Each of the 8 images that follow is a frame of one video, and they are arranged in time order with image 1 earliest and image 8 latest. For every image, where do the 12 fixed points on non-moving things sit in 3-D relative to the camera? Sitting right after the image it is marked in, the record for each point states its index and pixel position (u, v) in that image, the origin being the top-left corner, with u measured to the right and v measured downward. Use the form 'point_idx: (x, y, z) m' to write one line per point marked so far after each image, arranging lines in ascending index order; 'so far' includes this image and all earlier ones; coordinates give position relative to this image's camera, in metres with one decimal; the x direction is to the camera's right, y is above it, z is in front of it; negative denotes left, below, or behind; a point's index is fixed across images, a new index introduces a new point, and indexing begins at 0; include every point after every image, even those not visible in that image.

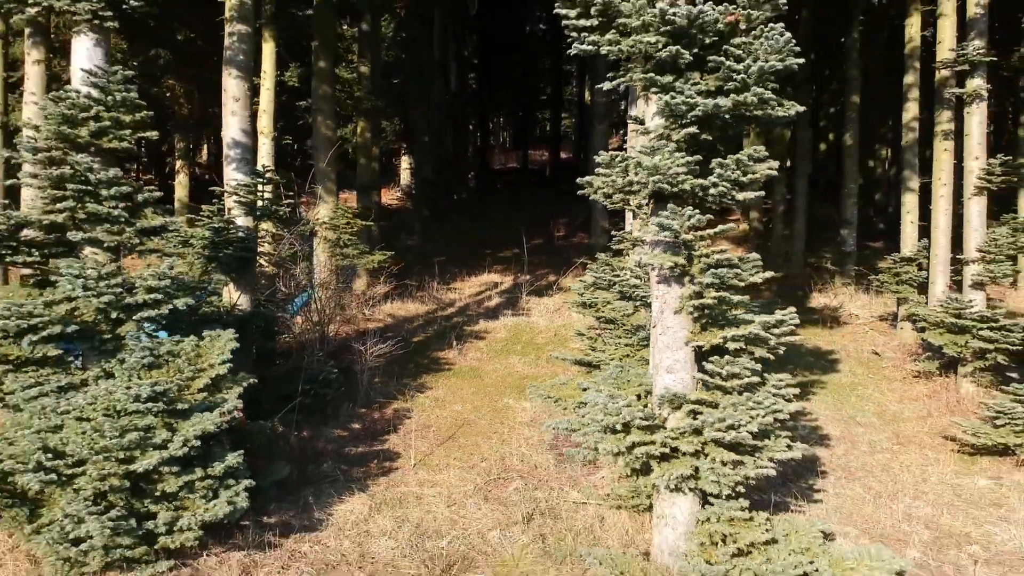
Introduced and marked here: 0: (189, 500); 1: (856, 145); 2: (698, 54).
0: (-1.5, -1.0, +4.9) m
1: (+4.2, +1.7, +12.5) m
2: (+0.8, +1.0, +4.5) m
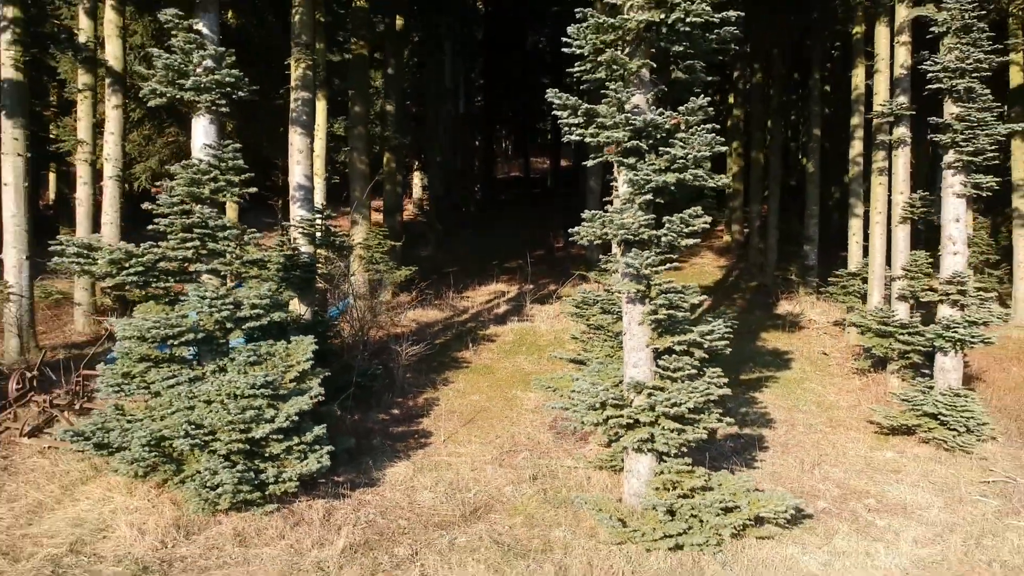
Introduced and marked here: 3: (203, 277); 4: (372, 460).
0: (-1.5, -1.1, +6.7) m
1: (+4.3, +1.6, +14.4) m
2: (+0.9, +0.9, +6.3) m
3: (-2.2, +0.1, +7.3) m
4: (-1.1, -1.3, +7.8) m
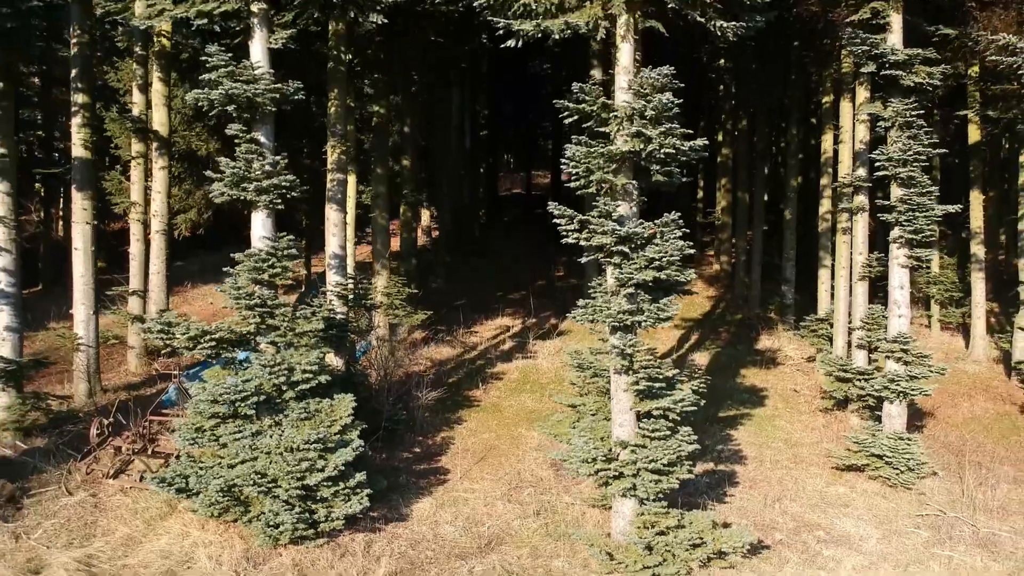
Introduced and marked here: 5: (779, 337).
0: (-1.4, -1.7, +8.1) m
1: (+4.4, +1.1, +15.8) m
2: (+1.0, +0.3, +7.7) m
3: (-2.1, -0.5, +8.7) m
4: (-1.0, -1.9, +9.2) m
5: (+4.1, -0.7, +15.4) m
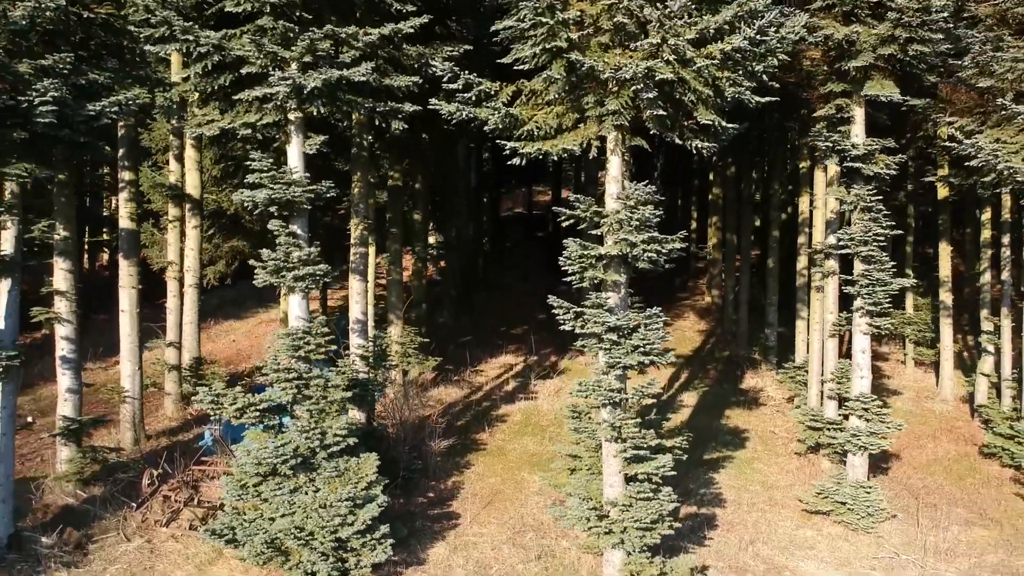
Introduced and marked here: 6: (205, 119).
0: (-1.4, -2.4, +9.3) m
1: (+4.4, +0.3, +17.0) m
2: (+1.0, -0.4, +8.9) m
3: (-2.1, -1.2, +9.9) m
4: (-1.0, -2.6, +10.4) m
5: (+4.1, -1.4, +16.6) m
6: (-2.9, +1.6, +9.8) m
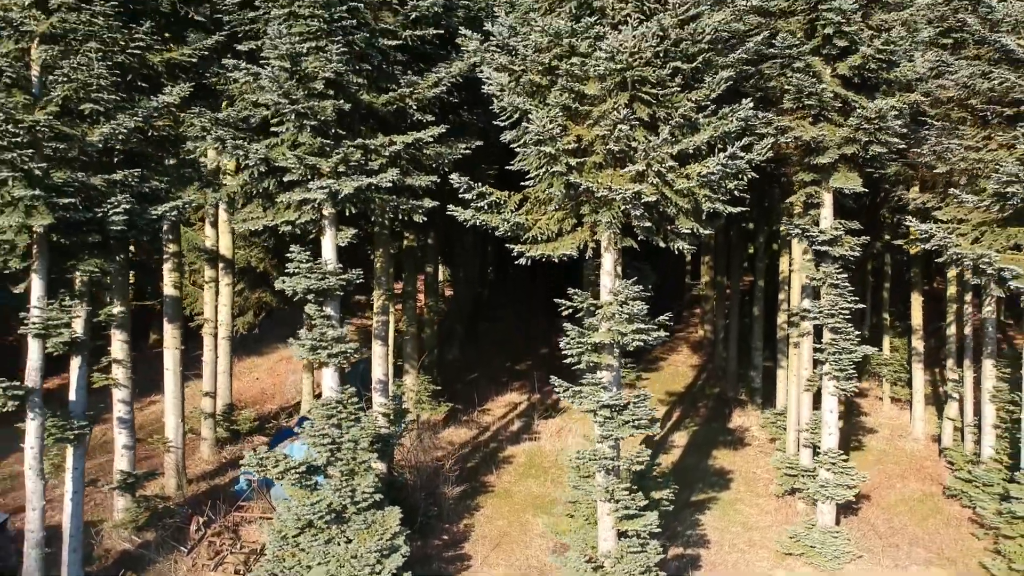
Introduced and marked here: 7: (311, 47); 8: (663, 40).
0: (-1.3, -3.2, +10.7) m
1: (+4.5, -0.5, +18.3) m
2: (+1.1, -1.2, +10.3) m
3: (-2.0, -2.0, +11.3) m
4: (-0.9, -3.4, +11.8) m
5: (+4.2, -2.3, +17.9) m
6: (-2.9, +0.8, +11.1) m
7: (-2.0, +2.4, +10.2) m
8: (+1.5, +2.4, +9.9) m
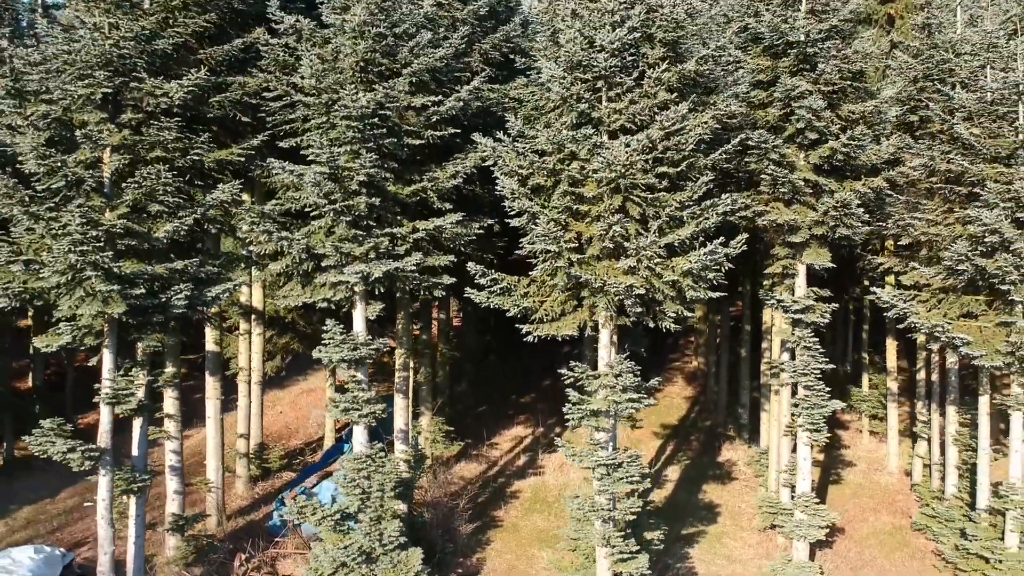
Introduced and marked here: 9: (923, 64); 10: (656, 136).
0: (-1.2, -4.1, +12.2) m
1: (+4.6, -1.3, +19.8) m
2: (+1.2, -2.1, +11.8) m
3: (-1.9, -2.9, +12.8) m
4: (-0.8, -4.3, +13.3) m
5: (+4.3, -3.1, +19.4) m
6: (-2.8, -0.1, +12.7) m
7: (-1.9, +1.6, +11.7) m
8: (+1.6, +1.5, +11.4) m
9: (+6.4, +3.5, +15.8) m
10: (+1.6, +1.7, +11.2) m
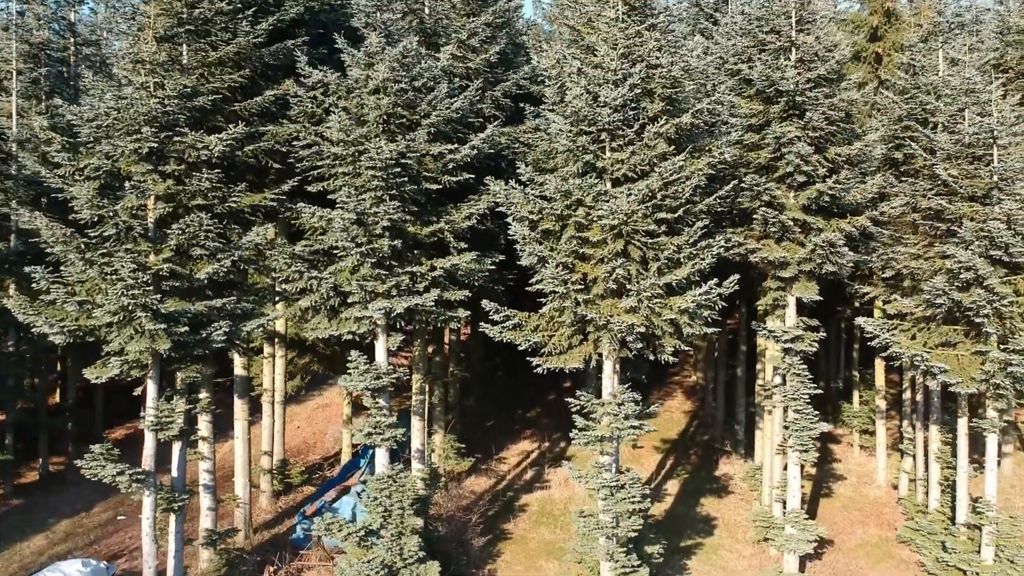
0: (-1.1, -4.5, +13.2) m
1: (+4.8, -1.8, +20.9) m
2: (+1.3, -2.5, +12.8) m
3: (-1.8, -3.3, +13.8) m
4: (-0.6, -4.7, +14.3) m
5: (+4.5, -3.6, +20.5) m
6: (-2.6, -0.5, +13.7) m
7: (-1.8, +1.1, +12.7) m
8: (+1.7, +1.1, +12.5) m
9: (+6.5, +3.0, +16.8) m
10: (+1.7, +1.2, +12.2) m
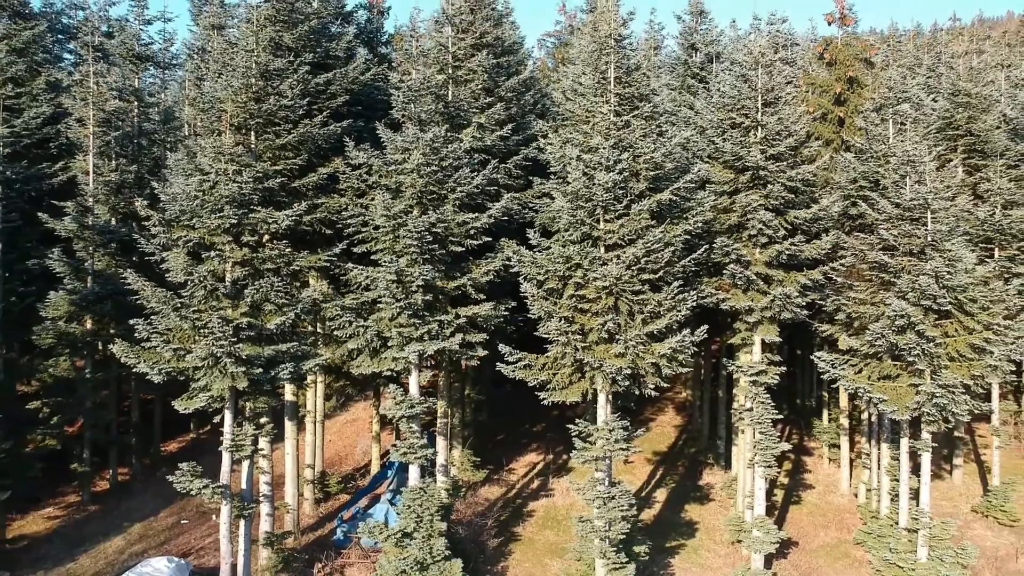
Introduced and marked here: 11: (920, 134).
0: (-0.9, -5.2, +16.1) m
1: (+5.0, -2.5, +23.7) m
2: (+1.5, -3.2, +15.6) m
3: (-1.6, -4.0, +16.6) m
4: (-0.5, -5.4, +17.1) m
5: (+4.7, -4.3, +23.3) m
6: (-2.5, -1.2, +16.5) m
7: (-1.6, +0.4, +15.5) m
8: (+1.9, +0.4, +15.3) m
9: (+6.7, +2.3, +19.6) m
10: (+1.9, +0.5, +15.0) m
11: (+7.9, +3.0, +19.6) m
